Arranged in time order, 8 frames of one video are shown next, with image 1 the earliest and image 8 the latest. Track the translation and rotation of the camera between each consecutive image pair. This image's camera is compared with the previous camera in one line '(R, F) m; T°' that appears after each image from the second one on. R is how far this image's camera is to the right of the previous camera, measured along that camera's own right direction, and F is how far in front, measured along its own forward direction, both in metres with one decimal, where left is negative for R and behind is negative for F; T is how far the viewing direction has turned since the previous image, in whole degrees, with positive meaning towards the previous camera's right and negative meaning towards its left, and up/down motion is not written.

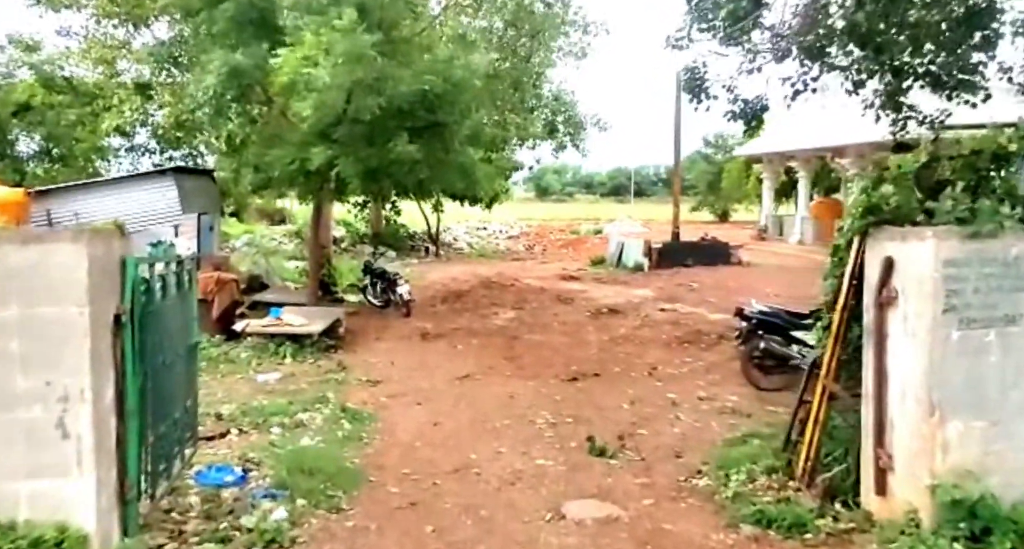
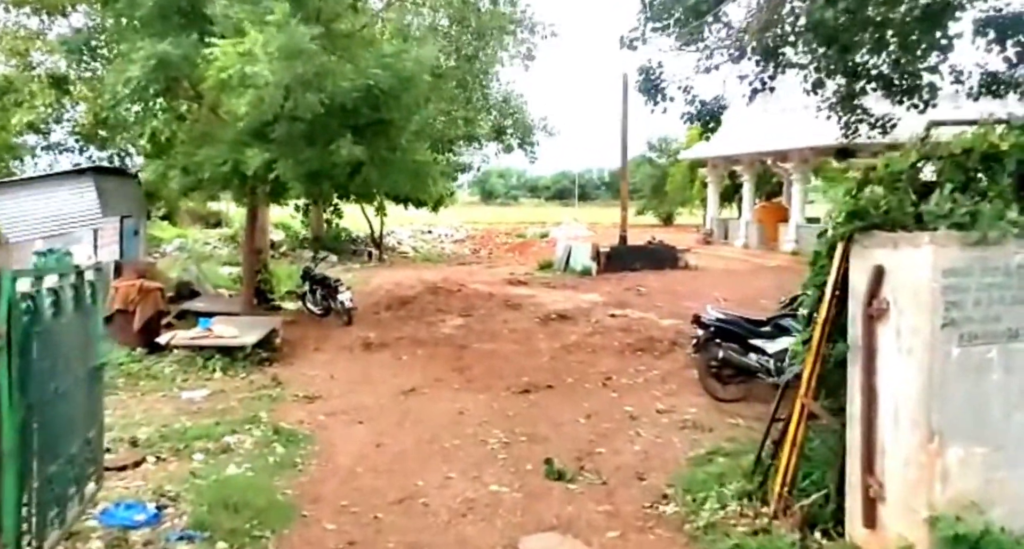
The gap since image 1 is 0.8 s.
(0.0, +0.4) m; +4°
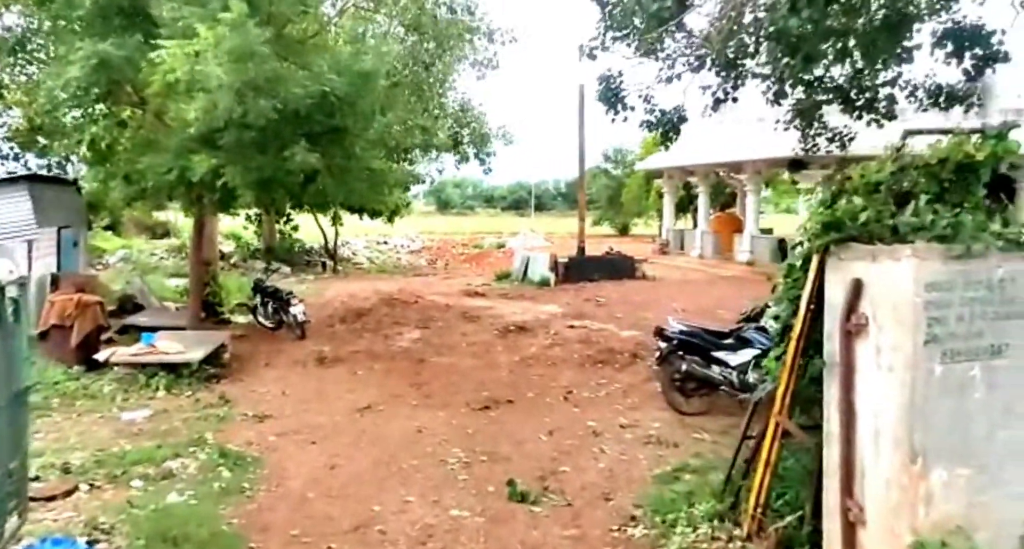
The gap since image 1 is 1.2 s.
(0.0, +0.2) m; +3°
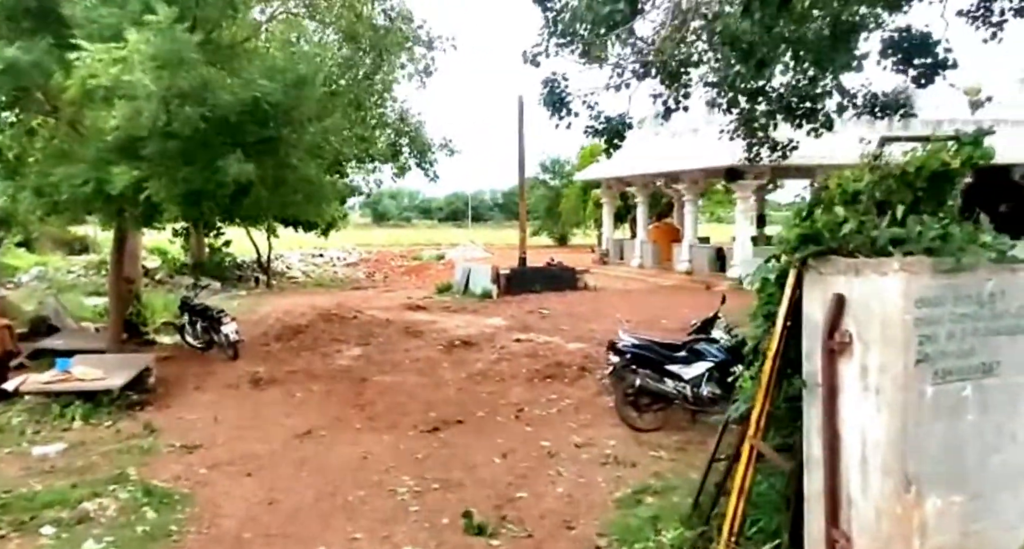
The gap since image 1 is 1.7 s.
(-0.1, +0.3) m; +4°
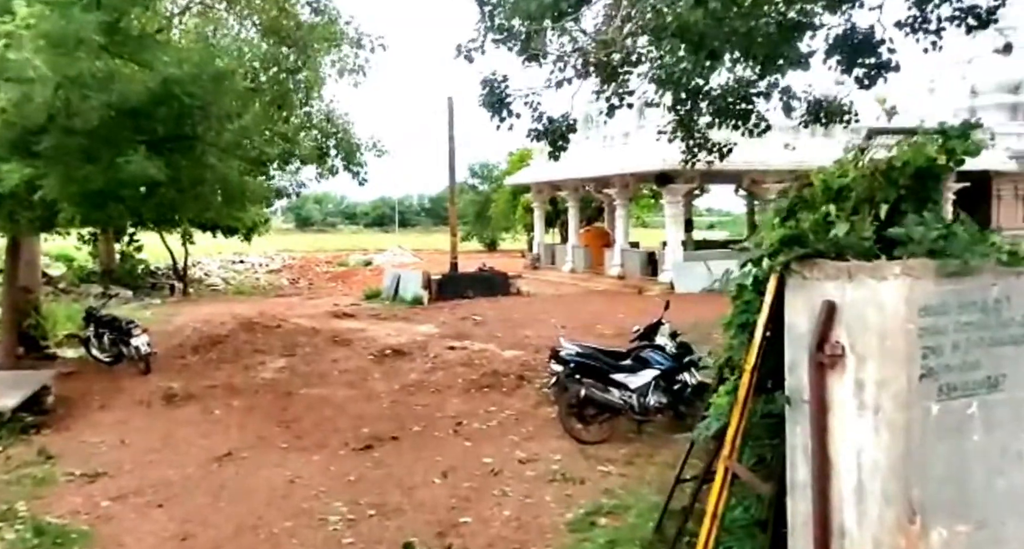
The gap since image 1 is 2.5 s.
(-0.1, +0.4) m; +5°
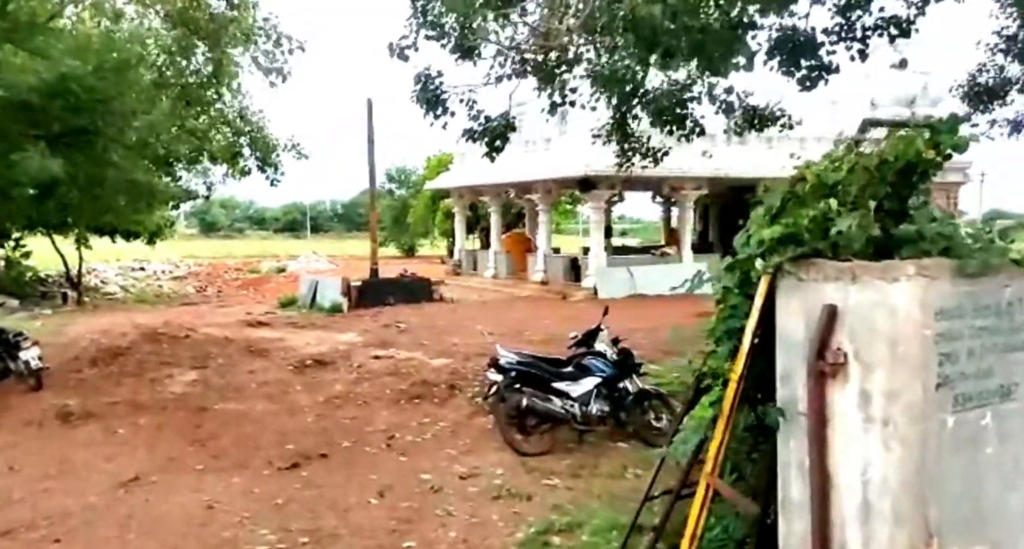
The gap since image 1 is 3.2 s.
(-0.2, +0.3) m; +6°
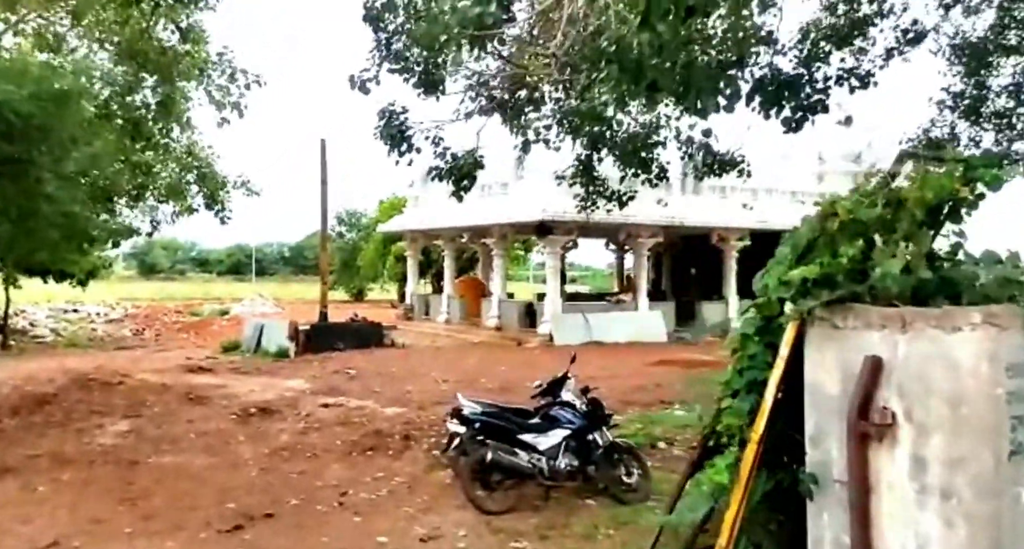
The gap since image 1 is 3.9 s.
(-0.1, +0.4) m; +3°
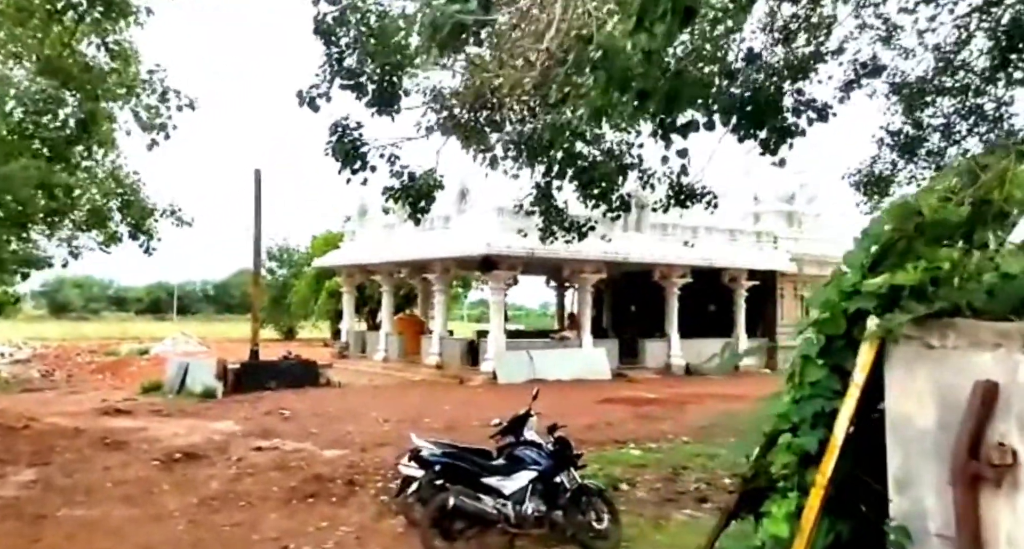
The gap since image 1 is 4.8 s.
(-0.2, +0.5) m; +4°
